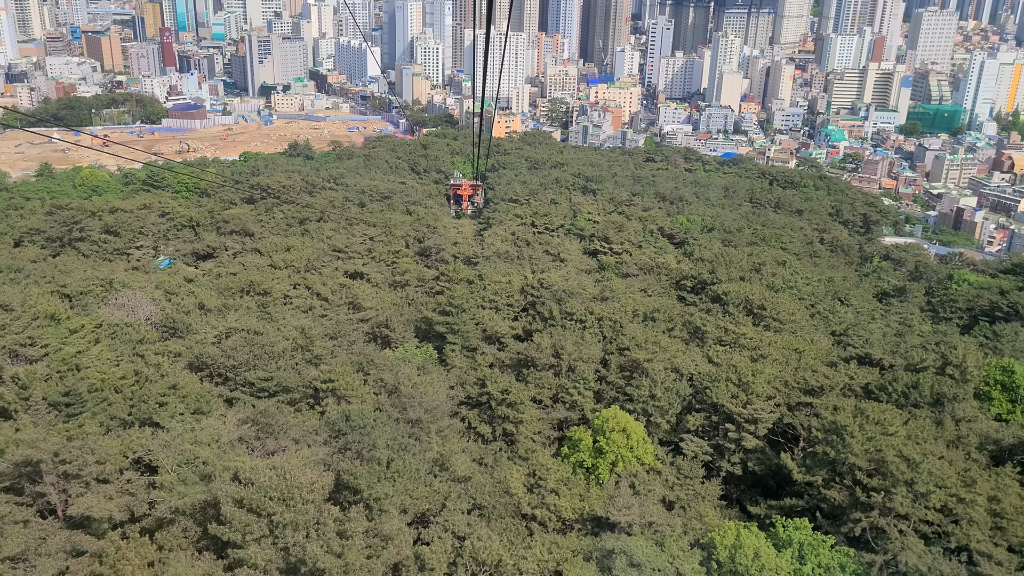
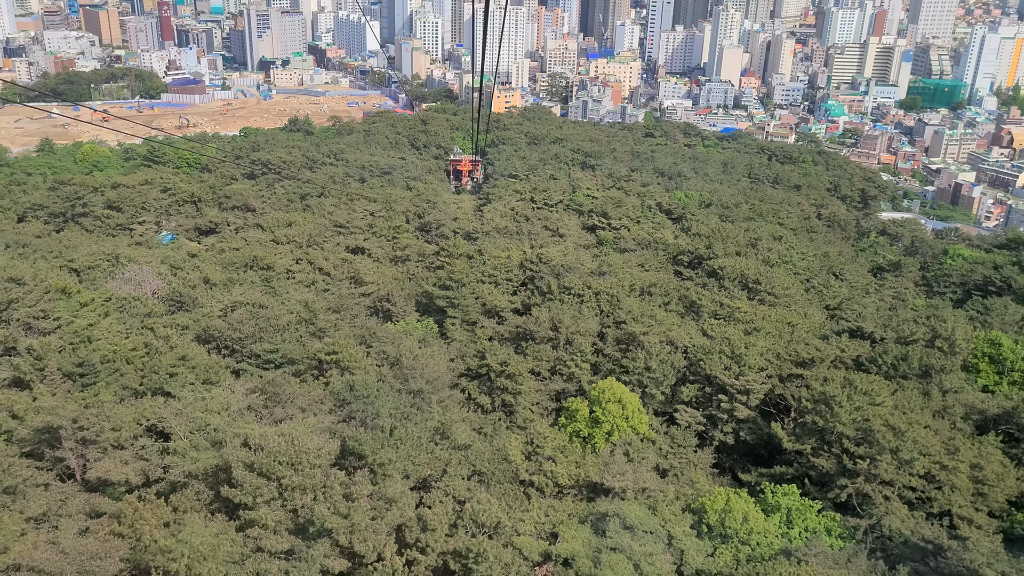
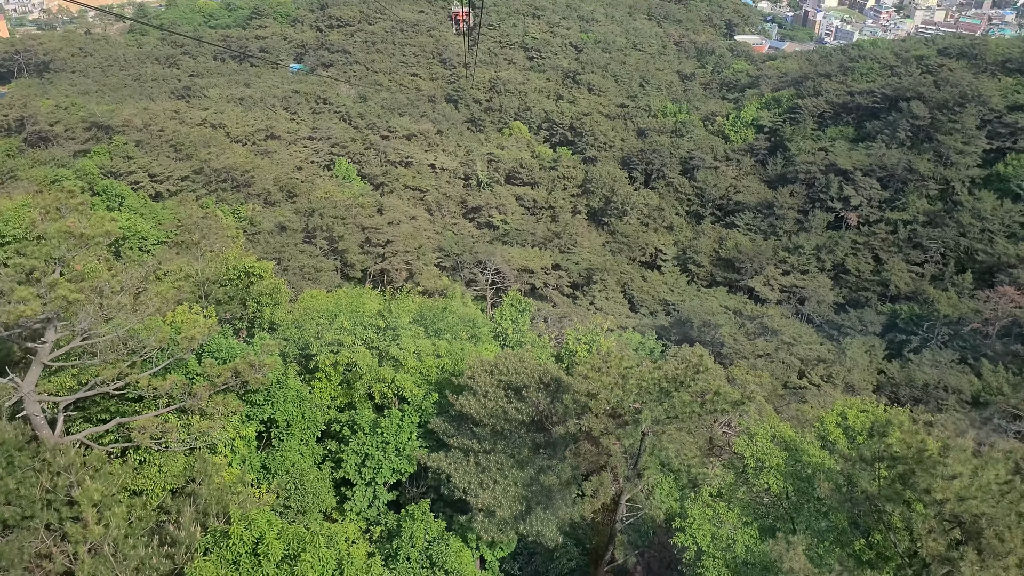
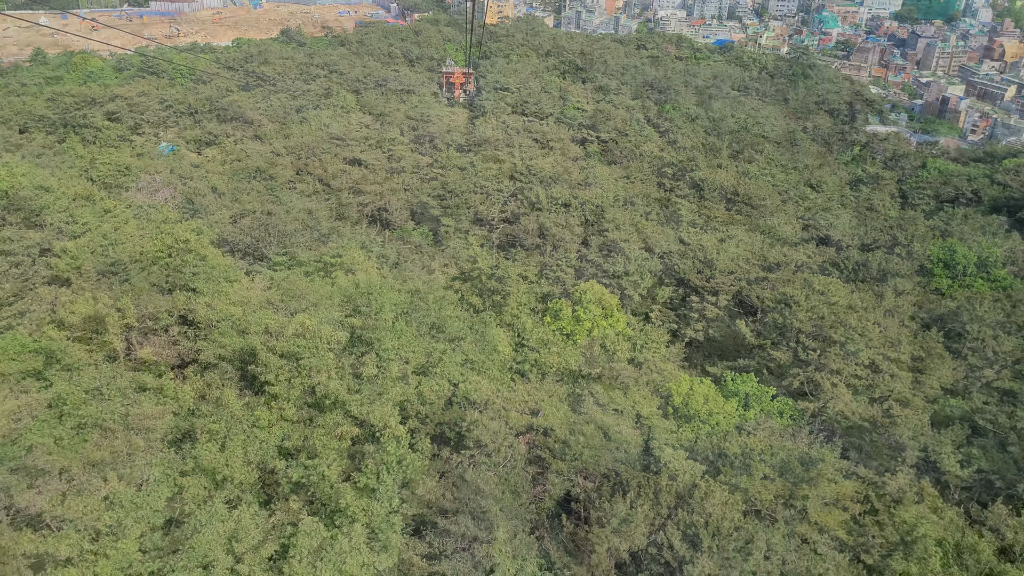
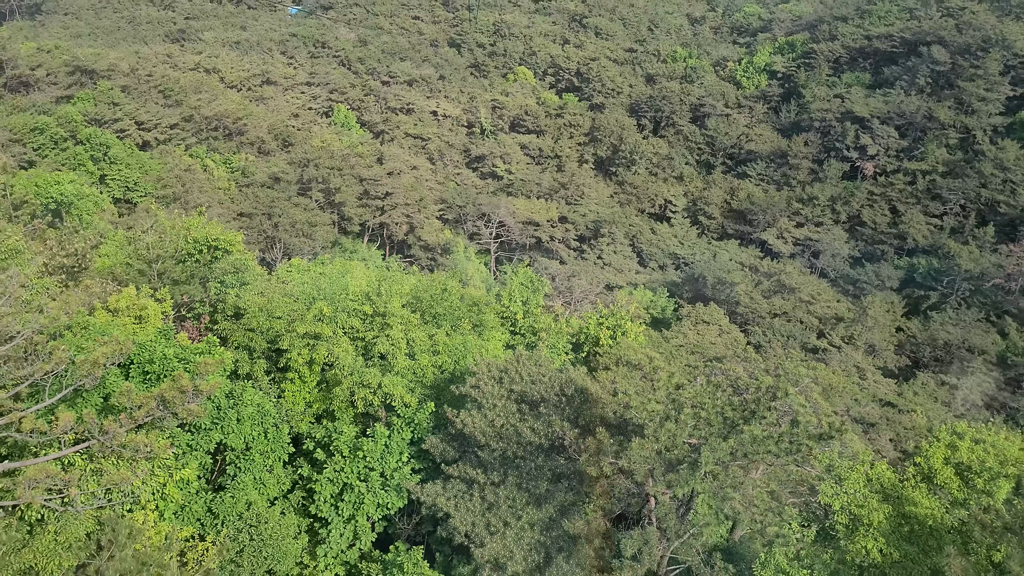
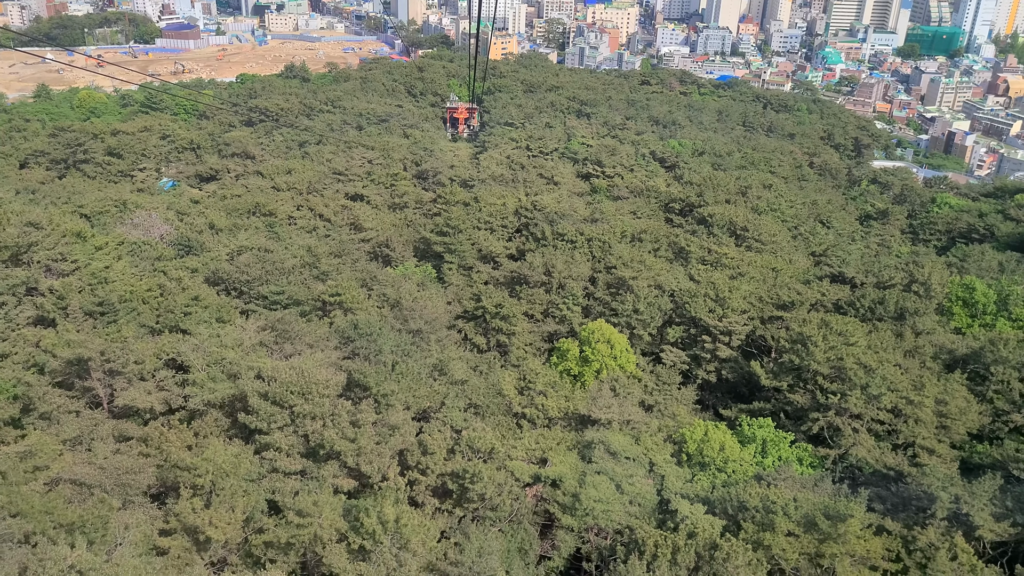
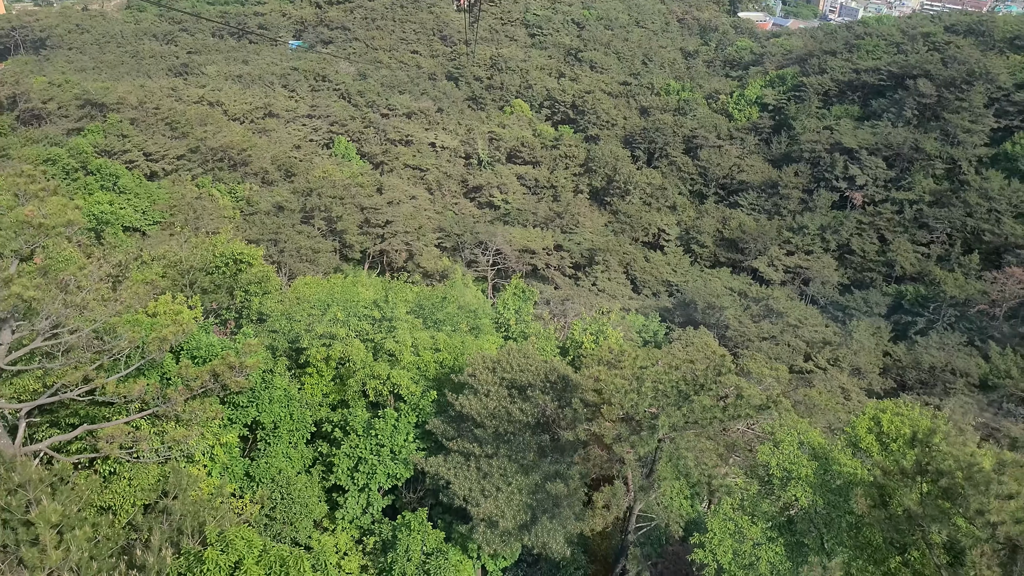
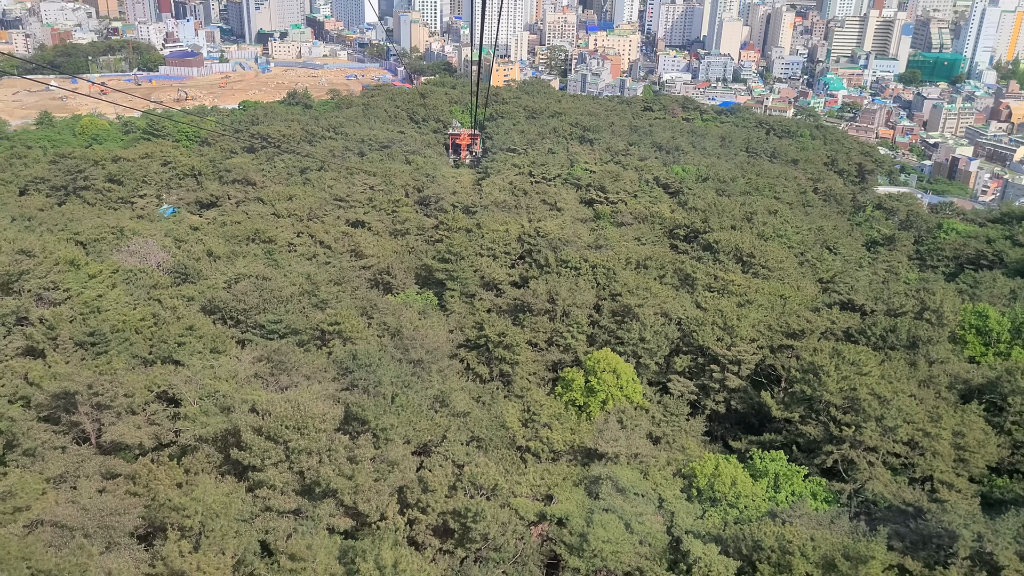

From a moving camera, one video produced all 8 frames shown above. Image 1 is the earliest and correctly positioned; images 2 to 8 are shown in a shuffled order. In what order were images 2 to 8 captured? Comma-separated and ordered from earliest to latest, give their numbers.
2, 8, 6, 4, 5, 7, 3
